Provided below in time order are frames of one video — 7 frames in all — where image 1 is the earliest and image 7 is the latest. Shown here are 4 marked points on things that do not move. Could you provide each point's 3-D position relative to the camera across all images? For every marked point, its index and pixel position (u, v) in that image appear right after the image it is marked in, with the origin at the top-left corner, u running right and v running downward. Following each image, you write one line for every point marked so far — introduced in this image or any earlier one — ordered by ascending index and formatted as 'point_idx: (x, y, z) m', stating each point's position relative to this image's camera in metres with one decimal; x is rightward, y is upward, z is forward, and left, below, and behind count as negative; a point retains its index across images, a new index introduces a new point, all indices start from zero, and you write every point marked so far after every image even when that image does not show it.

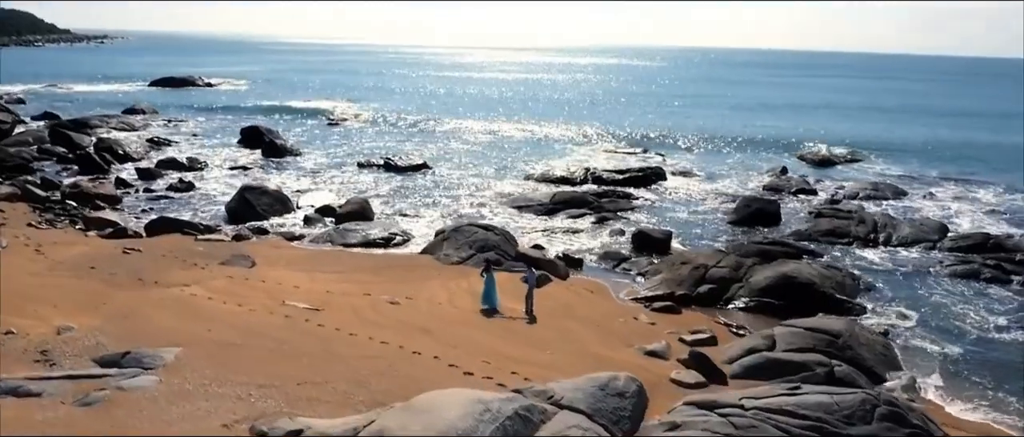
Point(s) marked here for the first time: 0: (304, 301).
0: (-3.9, -1.6, +15.2) m
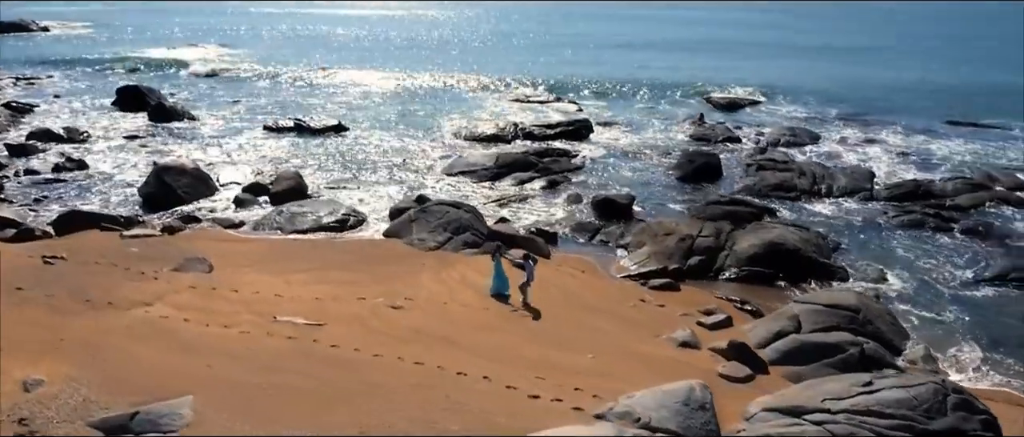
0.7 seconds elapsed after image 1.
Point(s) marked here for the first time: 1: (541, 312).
0: (-3.6, -1.6, +13.5) m
1: (+0.6, -1.7, +14.6) m
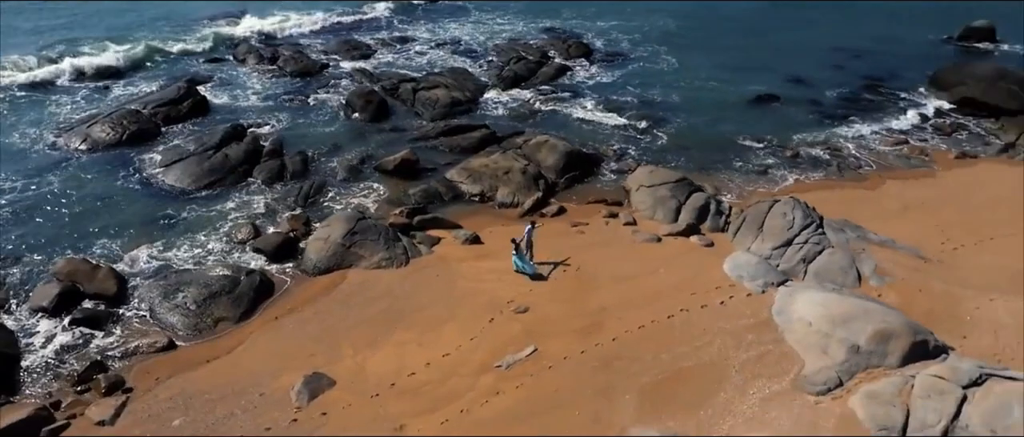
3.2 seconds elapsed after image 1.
0: (-0.2, -2.6, +15.2) m
1: (+1.3, -1.1, +18.9) m
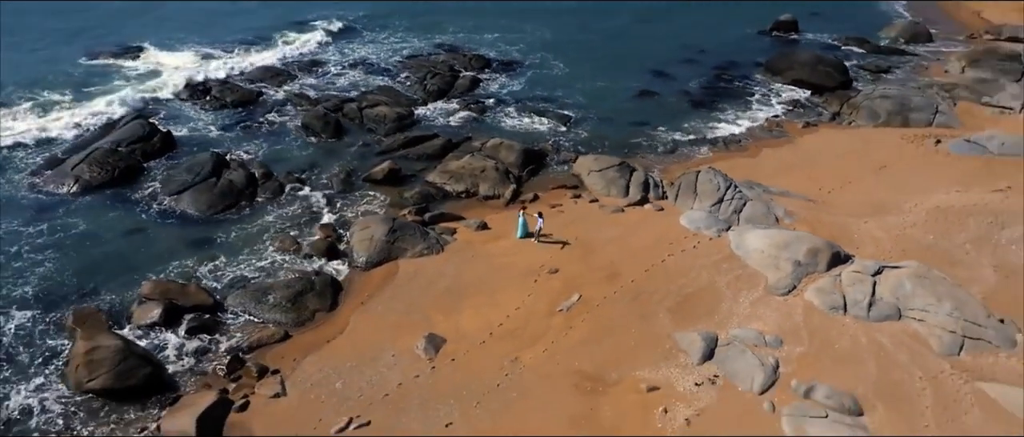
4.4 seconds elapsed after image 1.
0: (+1.1, -2.1, +20.1) m
1: (+1.6, -0.5, +24.0) m
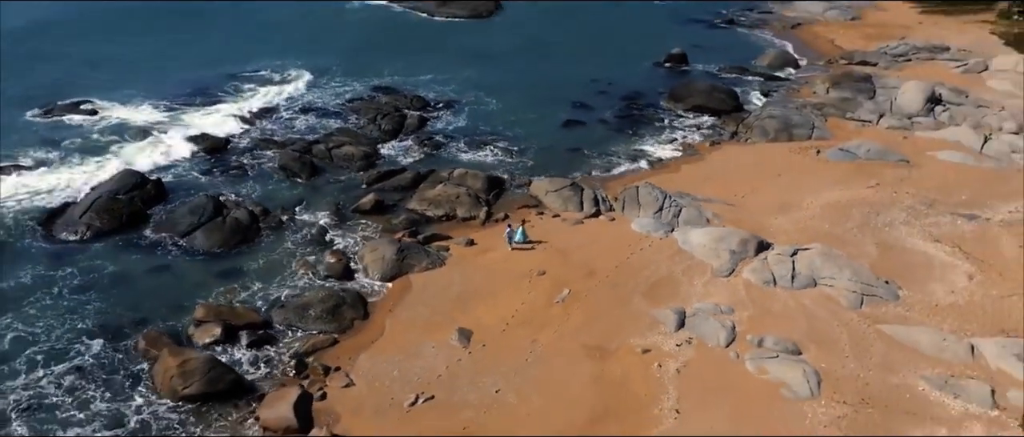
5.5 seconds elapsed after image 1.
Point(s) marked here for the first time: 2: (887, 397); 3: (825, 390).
0: (+1.3, -2.4, +24.7) m
1: (+1.0, -0.9, +28.7) m
2: (+9.4, -4.4, +19.8) m
3: (+8.0, -4.3, +20.0) m
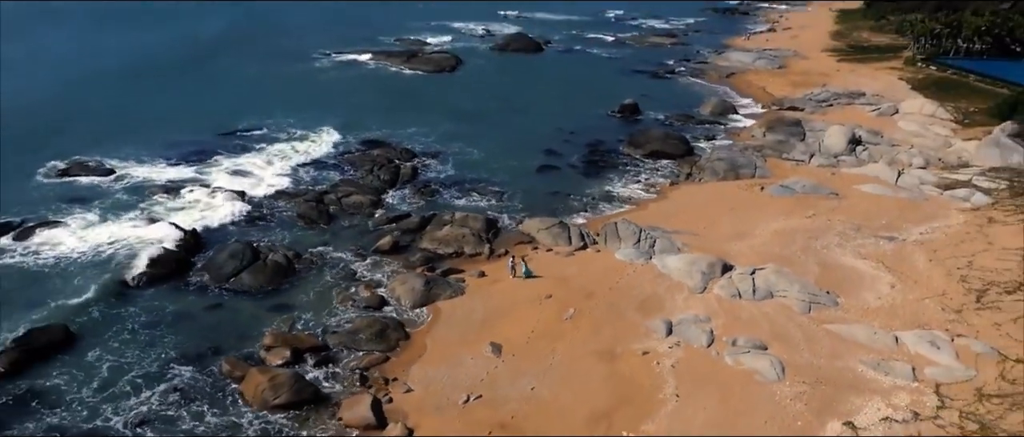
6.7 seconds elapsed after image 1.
0: (+1.9, -3.6, +29.8) m
1: (+1.3, -2.4, +33.9) m
2: (+10.4, -5.1, +25.5) m
3: (+9.0, -5.0, +25.5) m
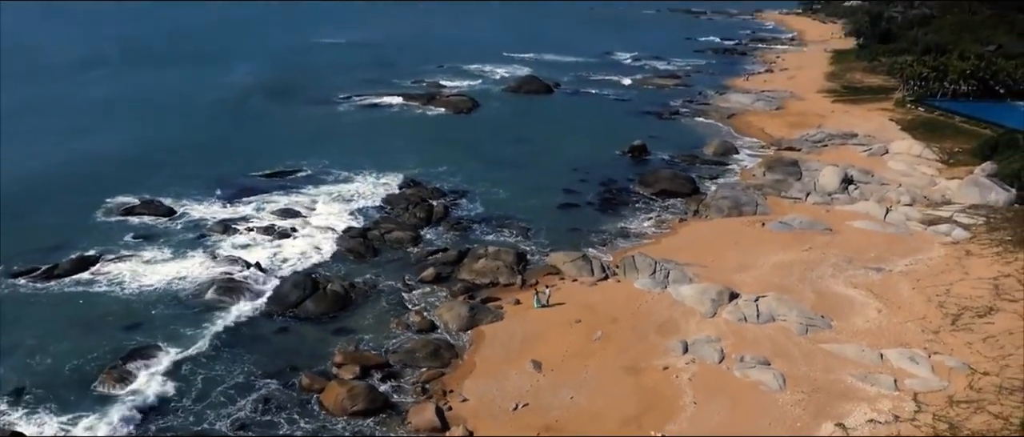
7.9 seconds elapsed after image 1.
0: (+3.4, -5.1, +34.2) m
1: (+2.8, -4.0, +38.4) m
2: (+11.9, -6.4, +29.8) m
3: (+10.5, -6.3, +29.9) m
